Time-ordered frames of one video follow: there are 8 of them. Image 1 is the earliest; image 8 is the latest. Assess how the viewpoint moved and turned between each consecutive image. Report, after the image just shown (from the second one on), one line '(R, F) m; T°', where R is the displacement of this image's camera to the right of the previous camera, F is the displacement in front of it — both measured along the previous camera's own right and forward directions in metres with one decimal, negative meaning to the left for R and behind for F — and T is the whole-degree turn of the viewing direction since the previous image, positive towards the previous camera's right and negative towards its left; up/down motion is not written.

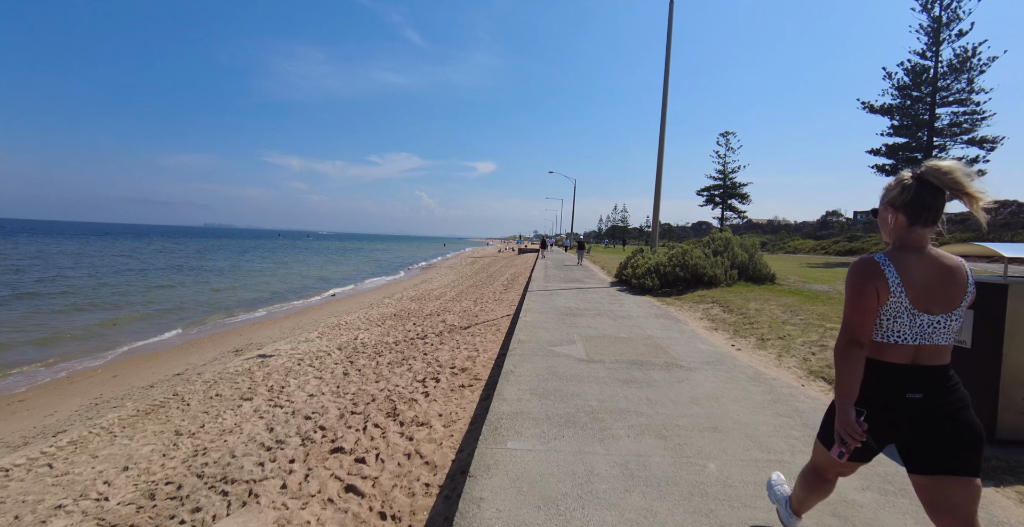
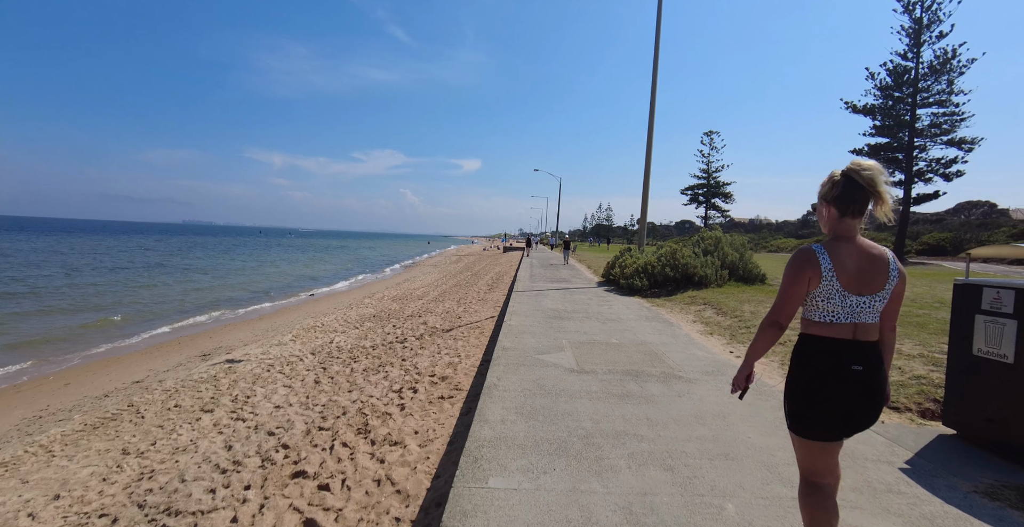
(0.0, +0.4) m; +2°
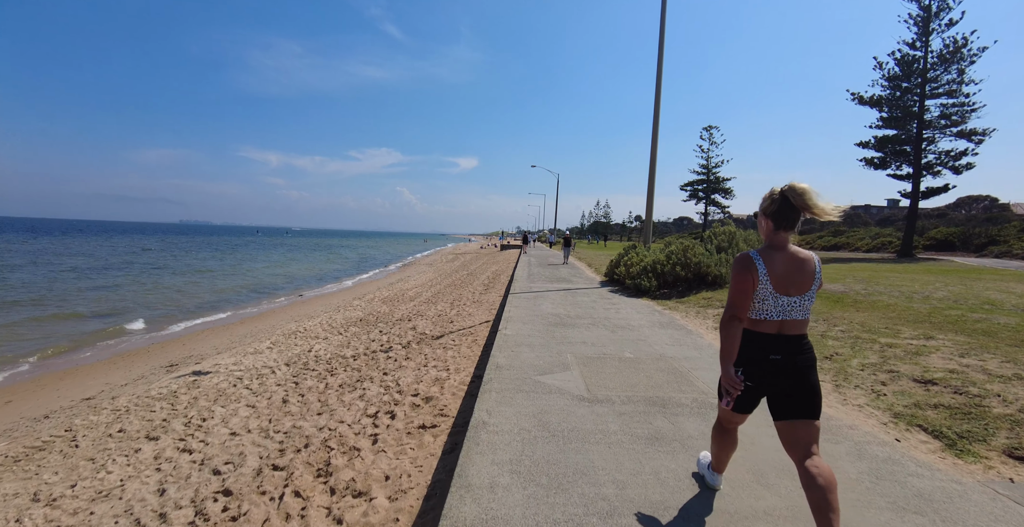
(0.0, +0.8) m; 0°
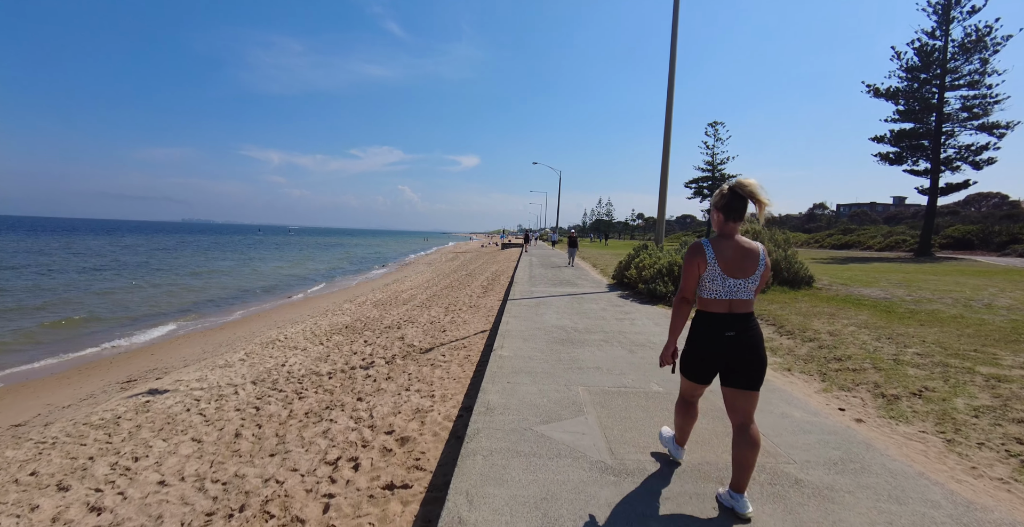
(+0.1, +1.0) m; 0°
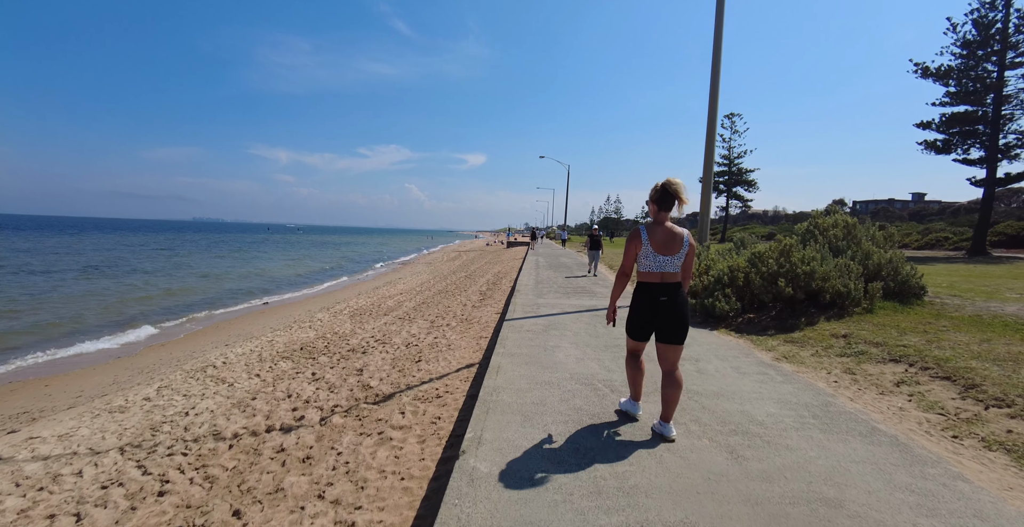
(+0.1, +2.3) m; -1°
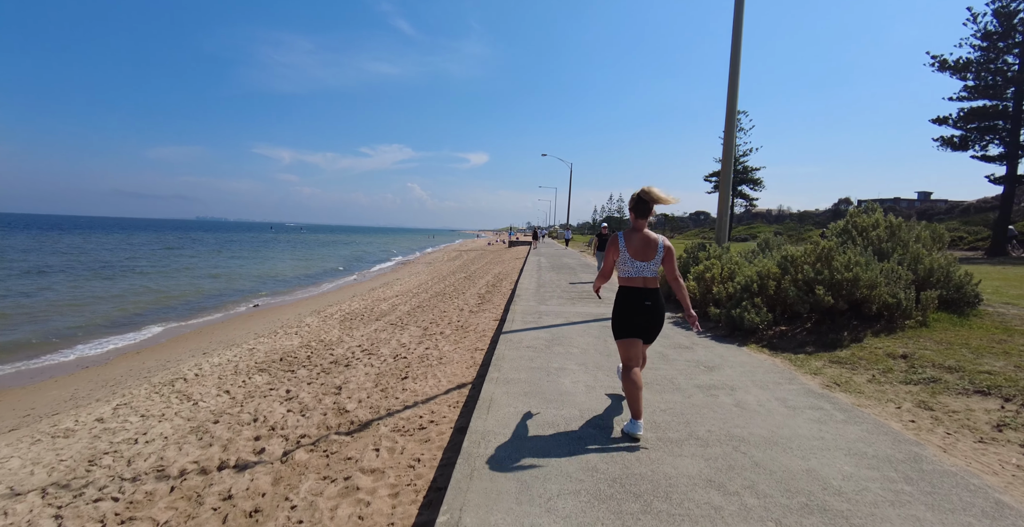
(0.0, +0.7) m; 0°
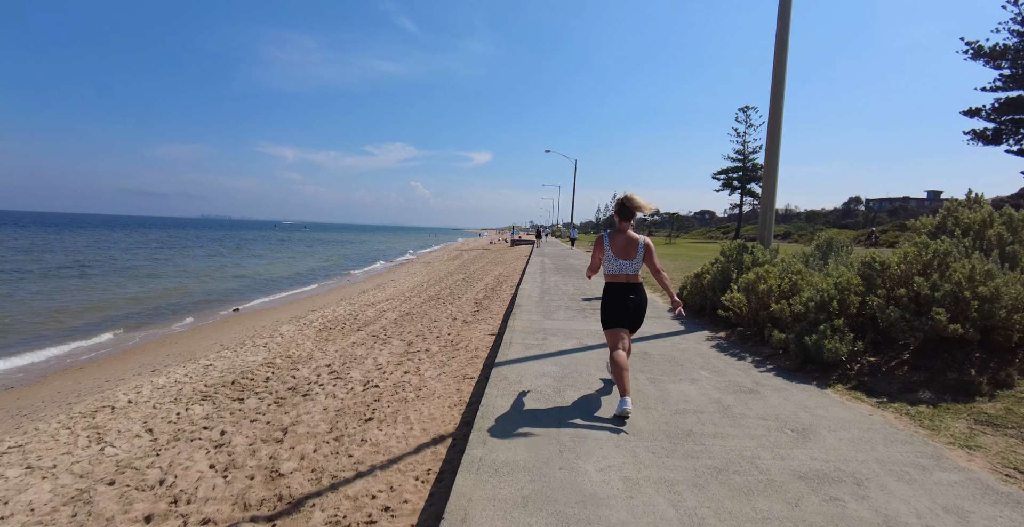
(+0.1, +1.3) m; 0°
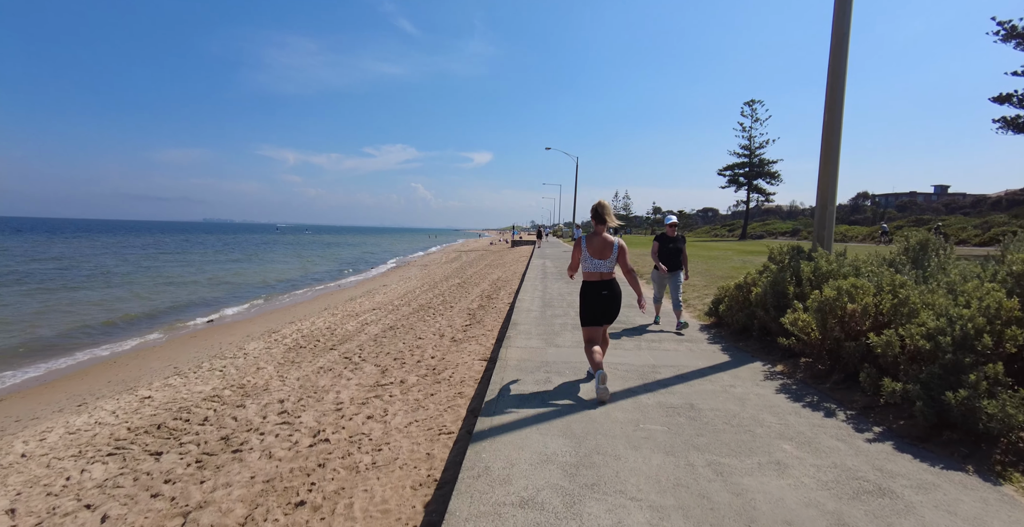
(+0.1, +1.3) m; 0°
